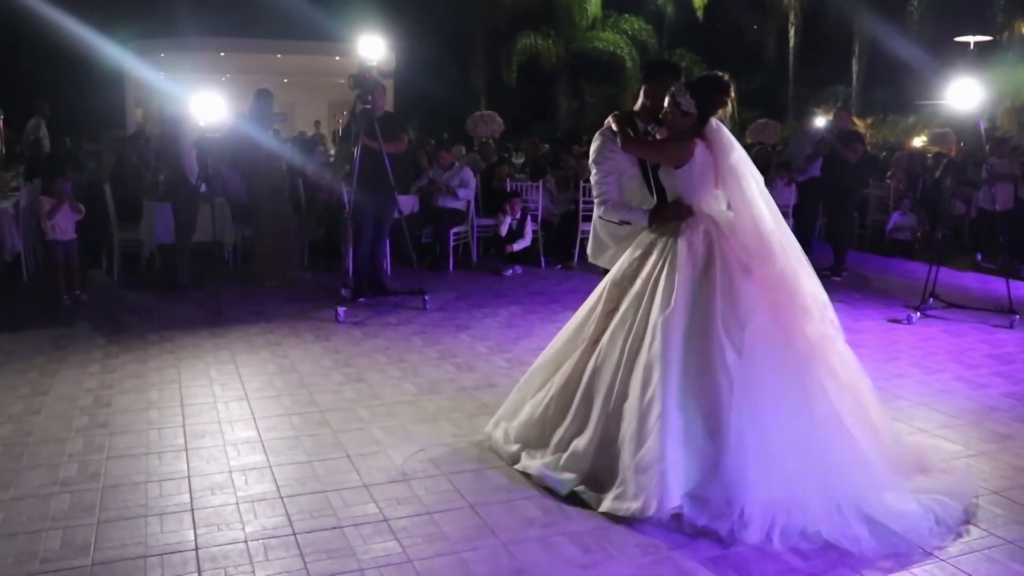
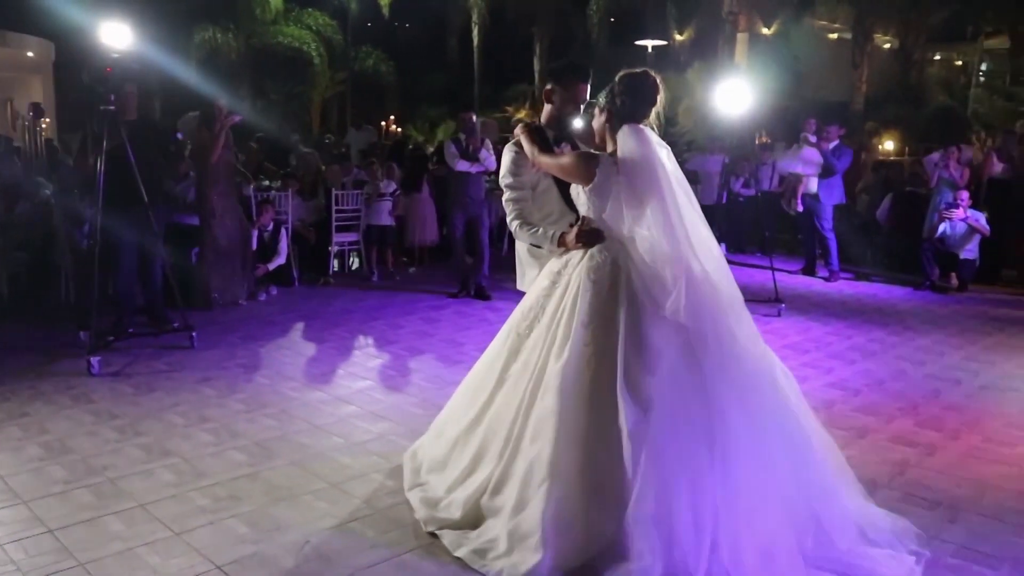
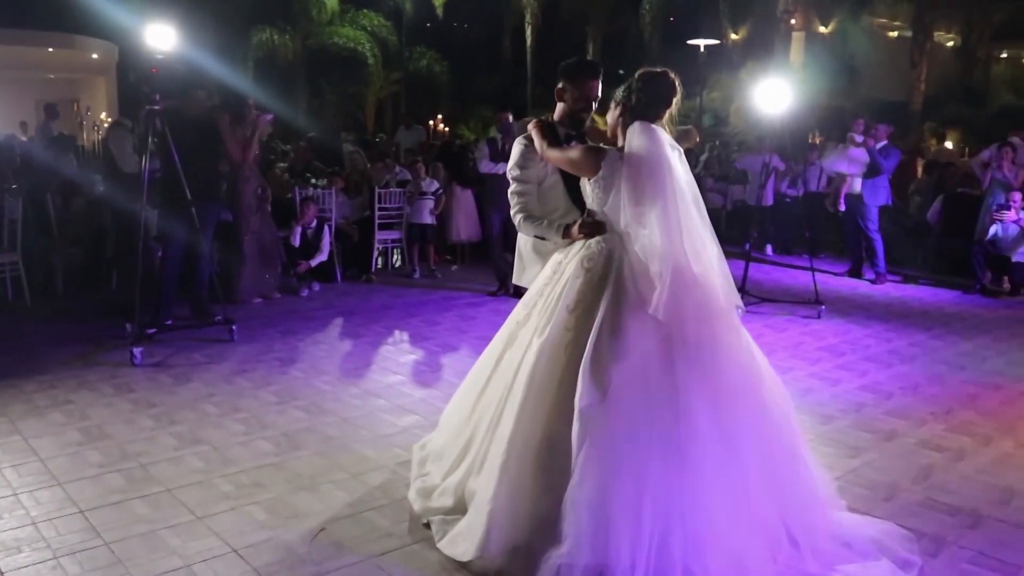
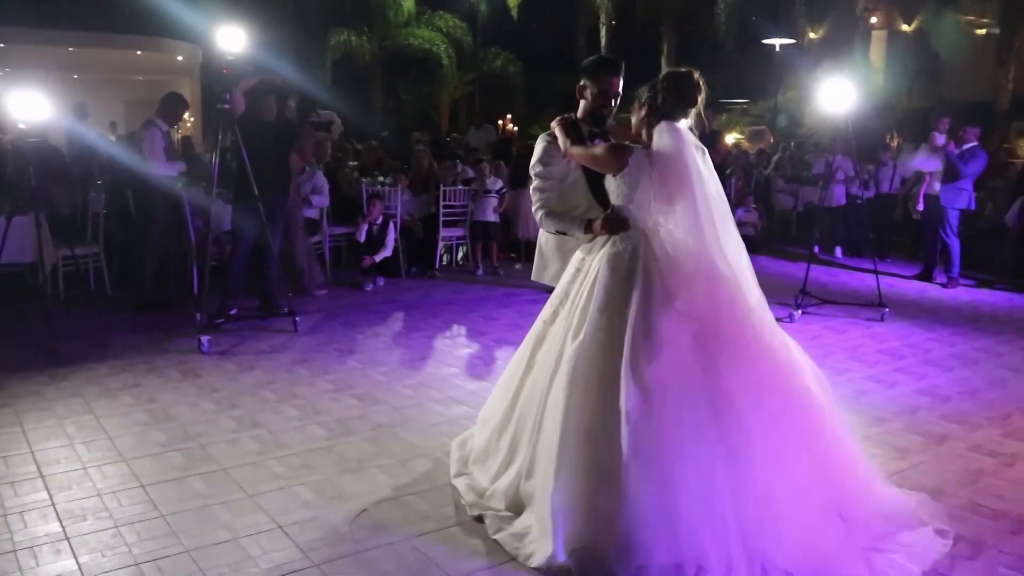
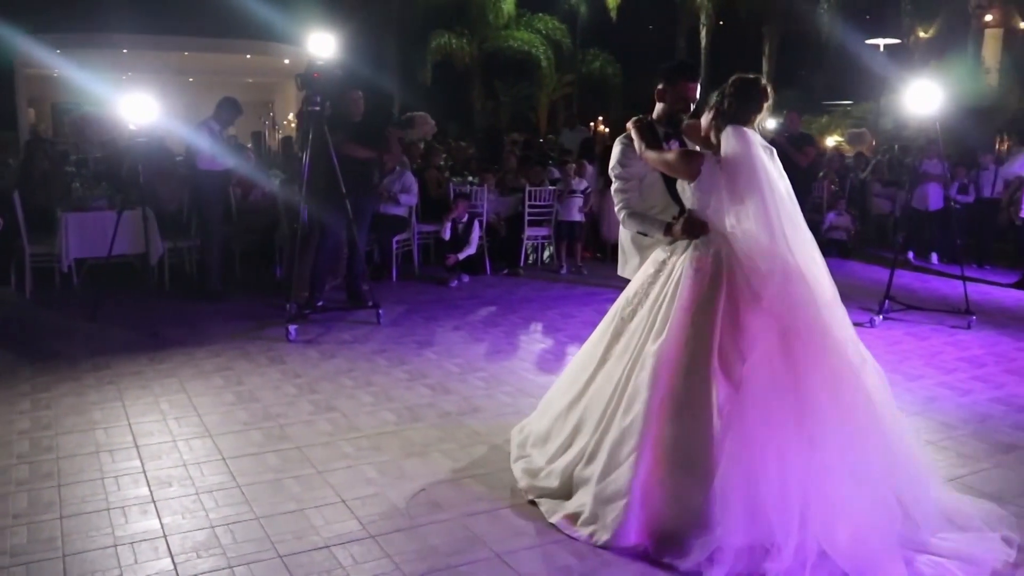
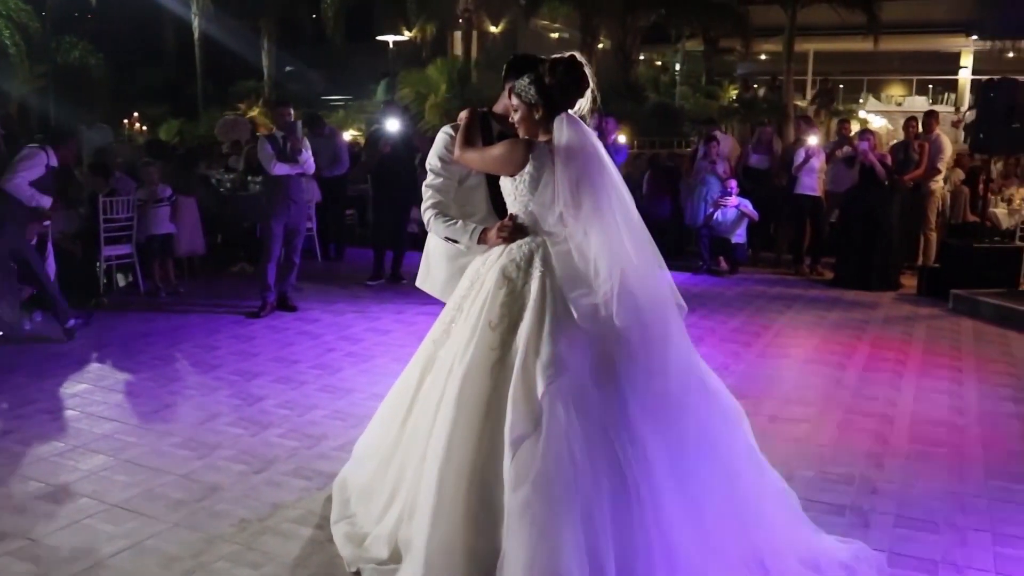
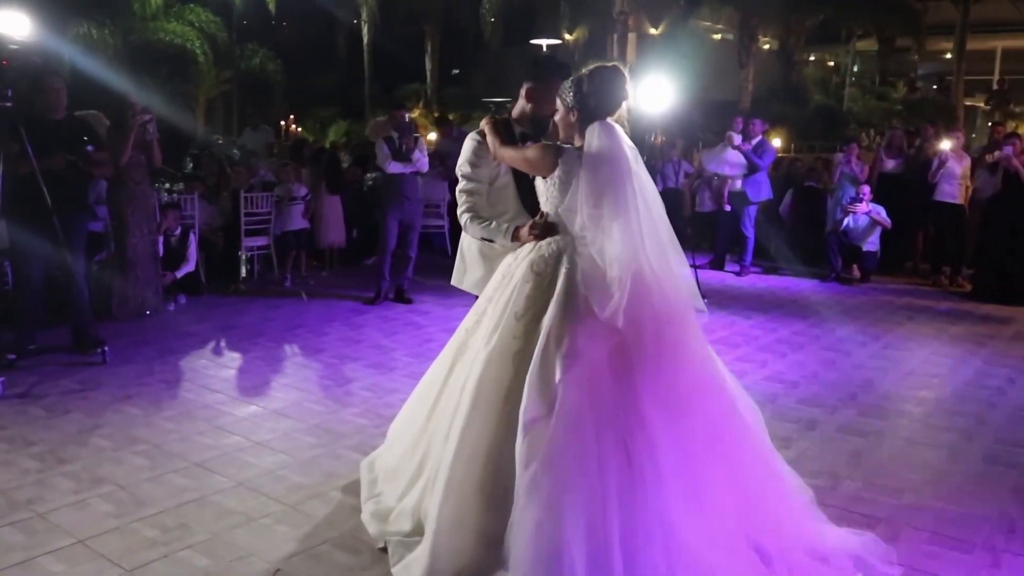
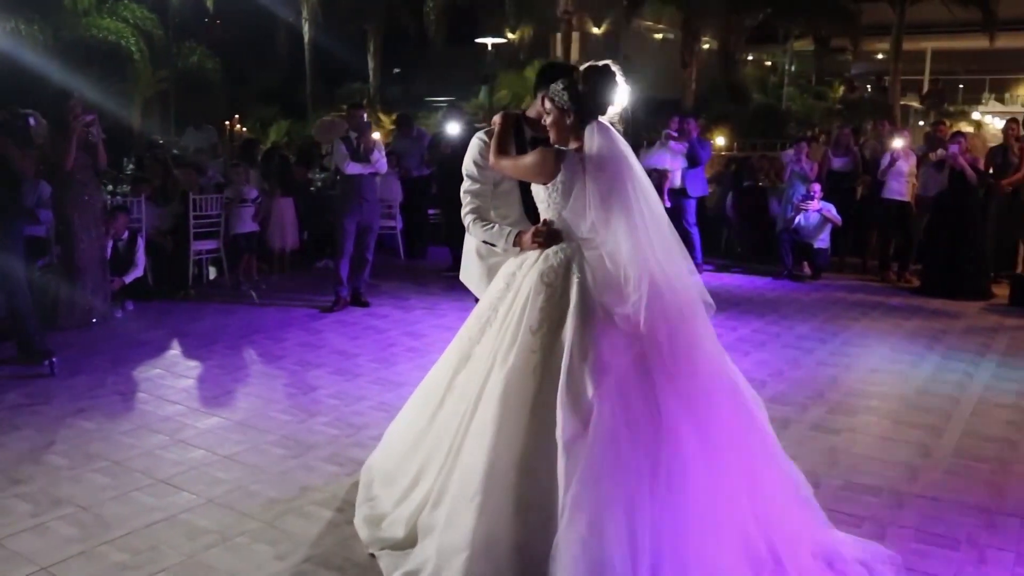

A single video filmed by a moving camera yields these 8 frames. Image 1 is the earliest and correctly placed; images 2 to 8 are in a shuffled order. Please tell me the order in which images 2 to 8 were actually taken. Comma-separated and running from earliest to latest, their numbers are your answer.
5, 4, 3, 2, 7, 8, 6
